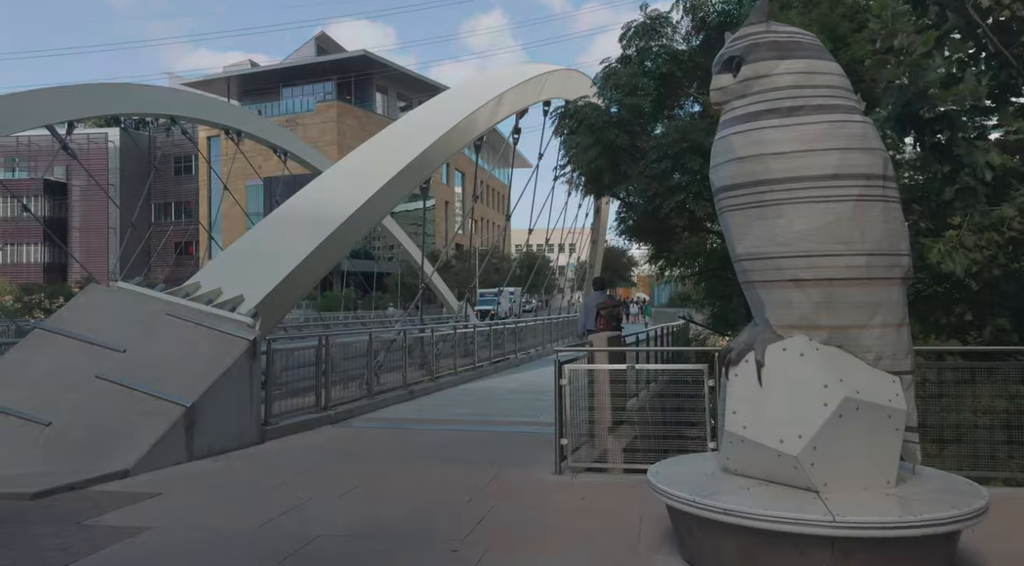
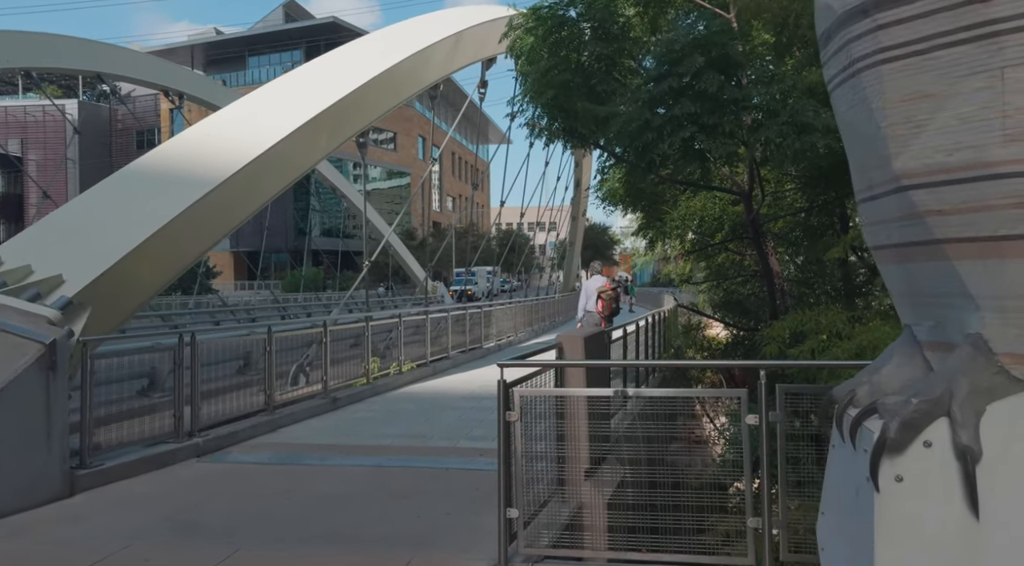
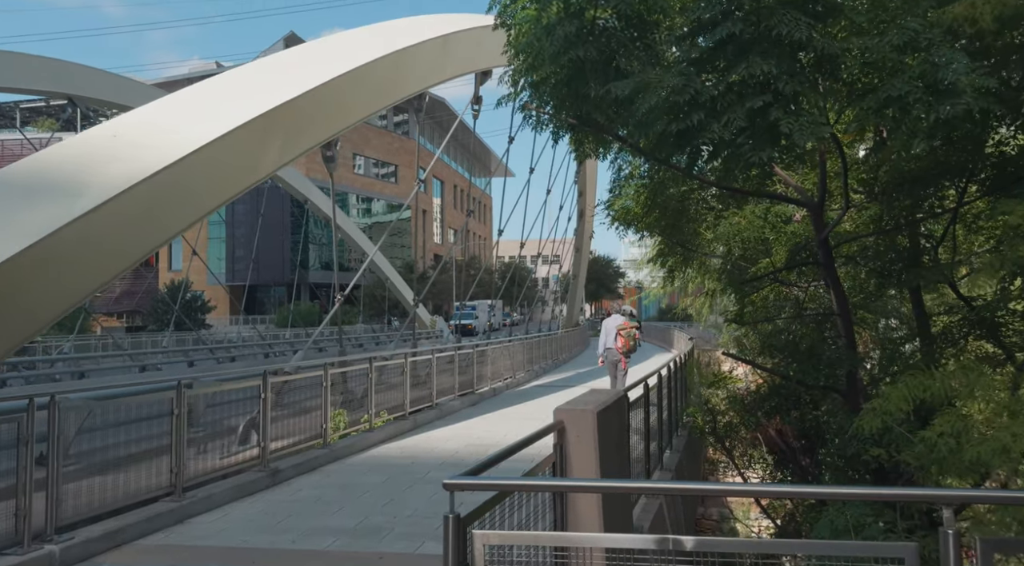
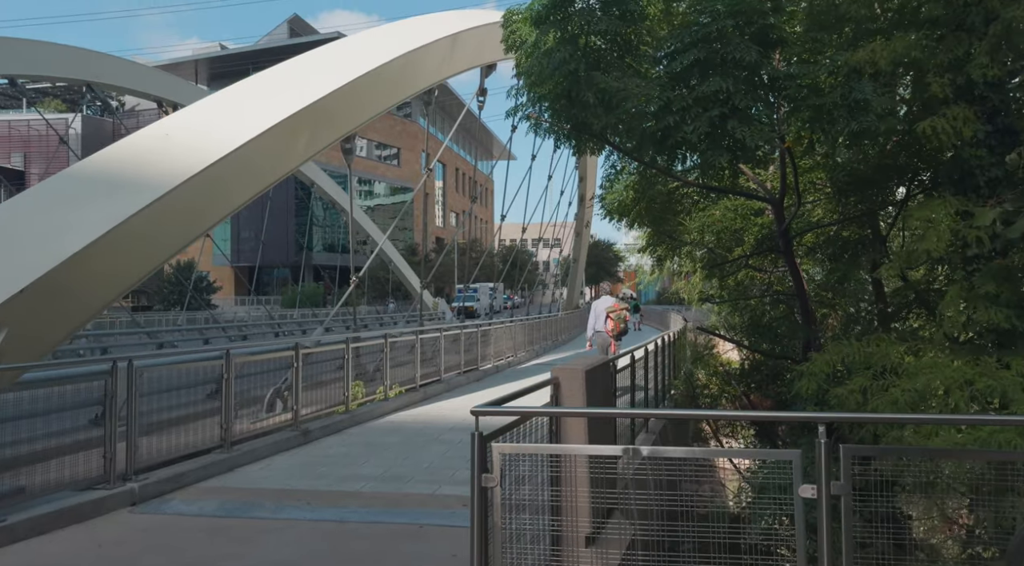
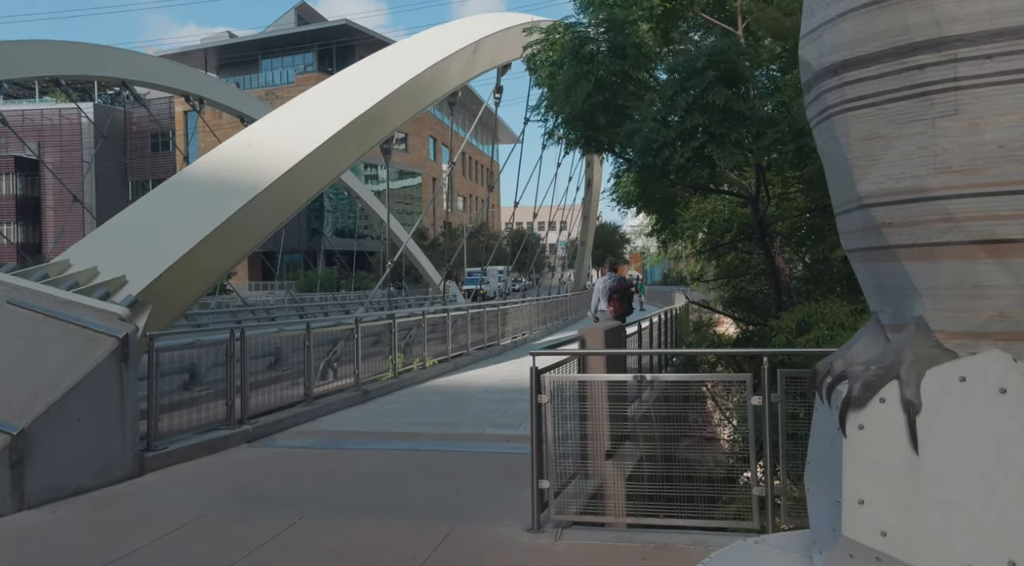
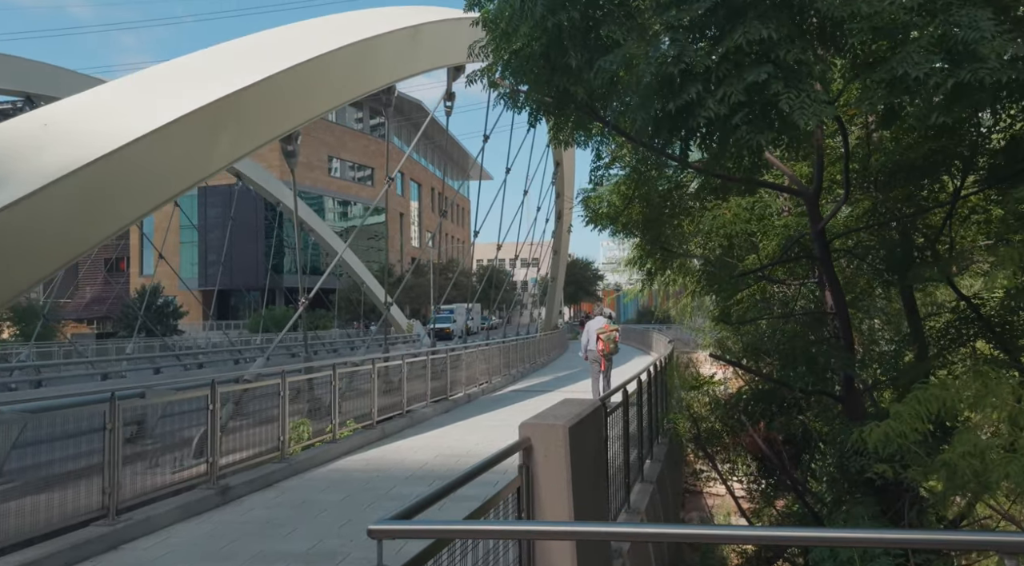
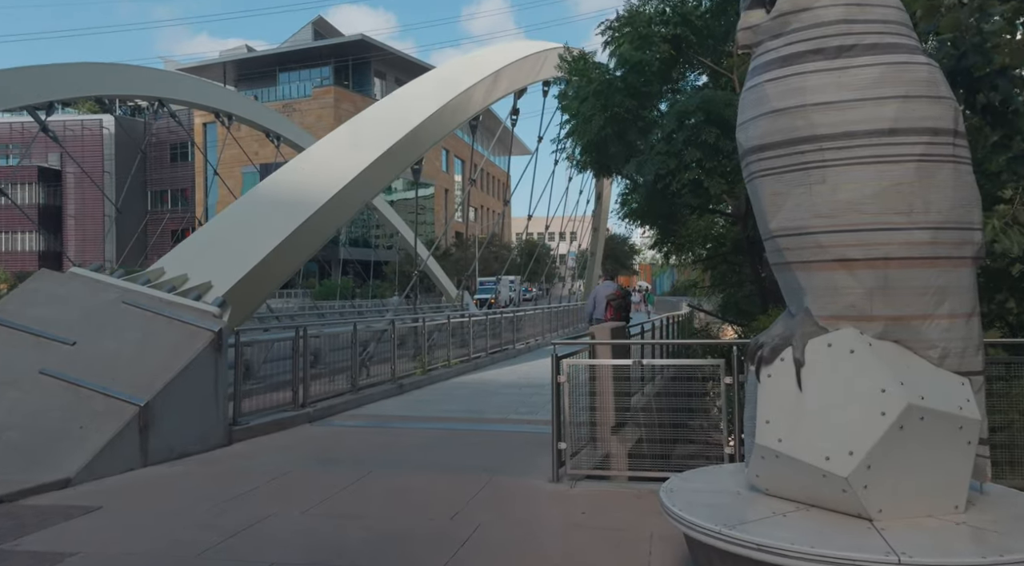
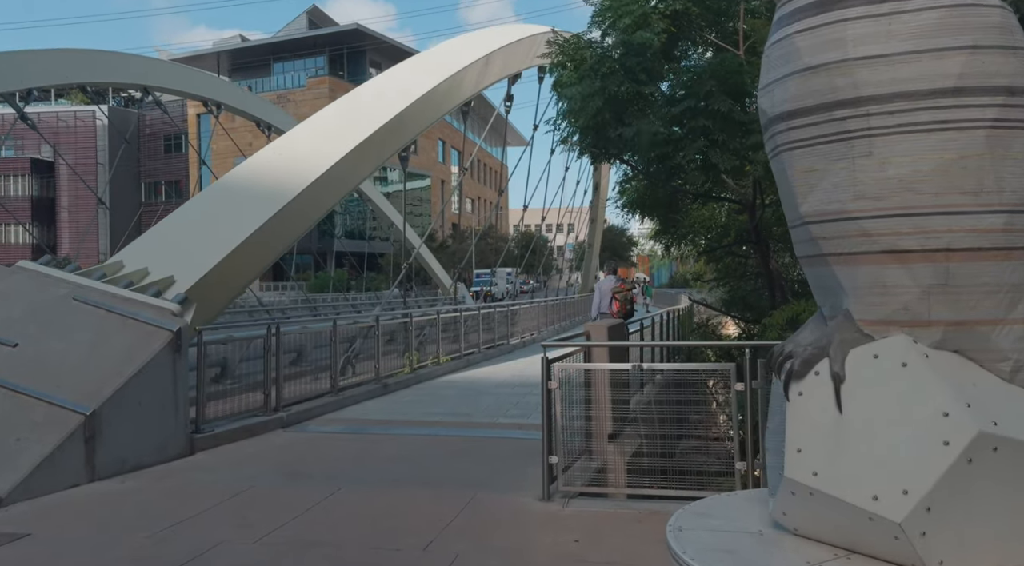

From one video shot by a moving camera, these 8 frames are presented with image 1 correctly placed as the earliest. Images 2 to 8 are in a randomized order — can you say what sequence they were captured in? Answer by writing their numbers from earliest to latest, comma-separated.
7, 8, 5, 2, 4, 3, 6
